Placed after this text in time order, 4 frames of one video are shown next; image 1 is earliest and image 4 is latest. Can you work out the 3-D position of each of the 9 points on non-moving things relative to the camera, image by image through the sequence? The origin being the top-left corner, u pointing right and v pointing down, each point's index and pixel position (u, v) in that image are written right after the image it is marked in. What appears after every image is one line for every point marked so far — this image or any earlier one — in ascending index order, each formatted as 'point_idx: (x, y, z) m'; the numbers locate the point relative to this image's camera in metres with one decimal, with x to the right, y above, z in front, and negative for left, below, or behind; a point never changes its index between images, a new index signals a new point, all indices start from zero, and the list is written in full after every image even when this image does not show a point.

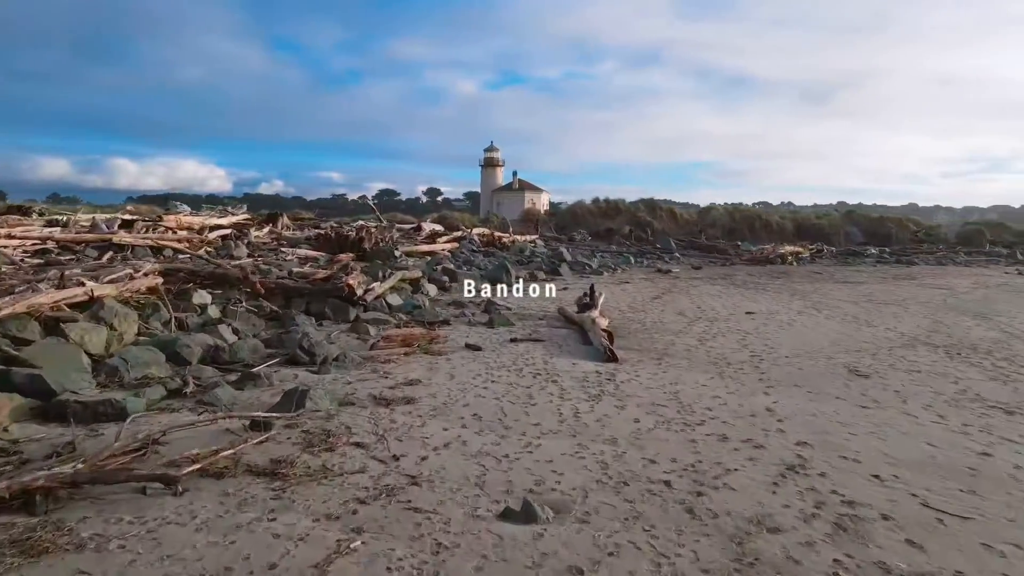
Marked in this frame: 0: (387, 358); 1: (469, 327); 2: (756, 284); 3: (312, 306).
0: (-1.3, -0.7, +7.4) m
1: (-0.6, -0.6, +9.6) m
2: (+5.8, -0.1, +19.1) m
3: (-2.7, -0.2, +9.8) m
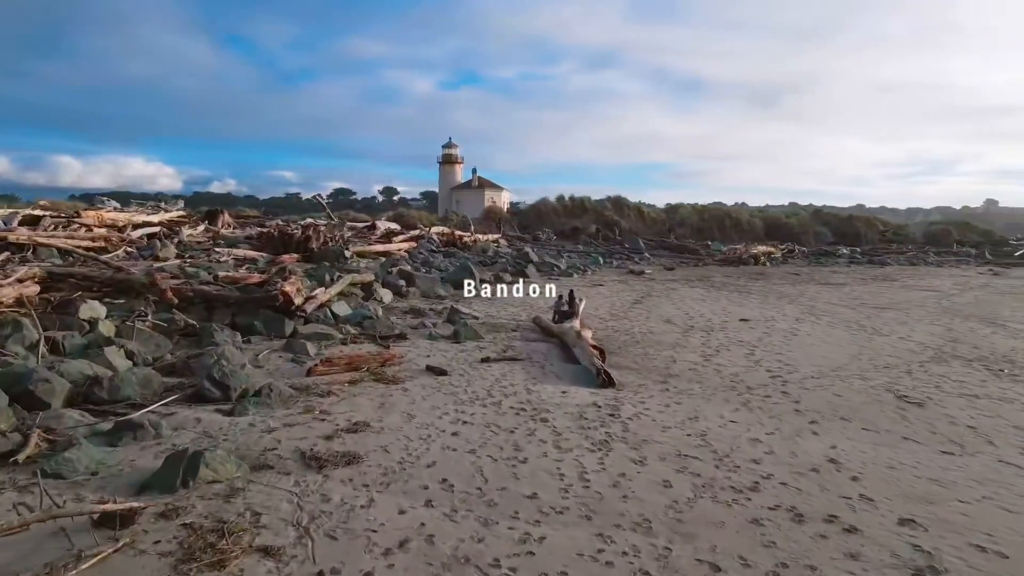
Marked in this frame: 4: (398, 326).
0: (-1.5, -0.8, +5.7) m
1: (-0.9, -0.6, +8.0) m
2: (+4.9, -0.1, +17.8) m
3: (-3.0, -0.3, +8.1) m
4: (-1.6, -0.5, +9.0) m
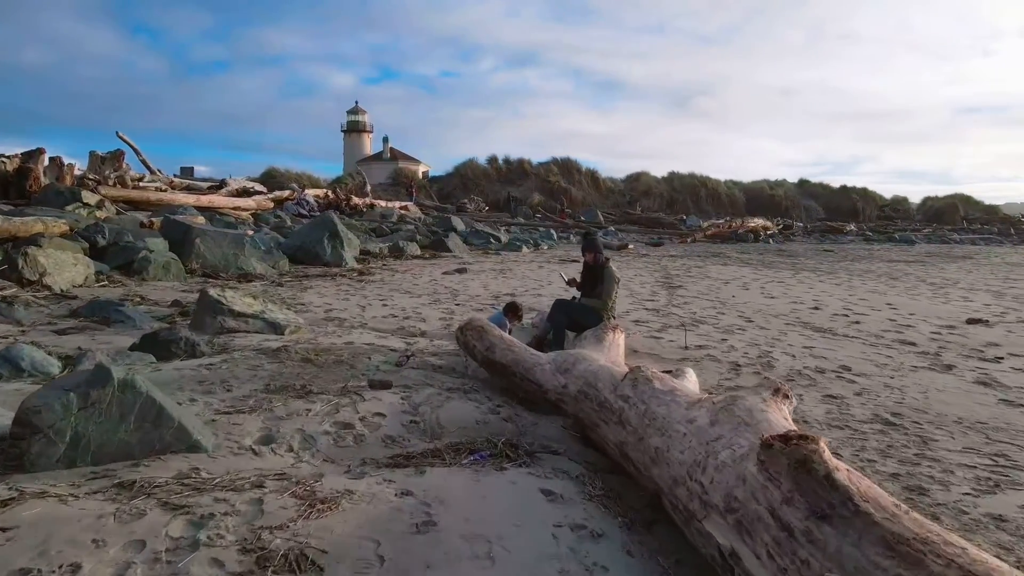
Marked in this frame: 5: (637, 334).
0: (-1.6, -0.7, -0.2) m
1: (-1.2, -0.6, +2.0) m
2: (+4.1, +0.2, +12.2) m
3: (-3.2, -0.3, +2.0) m
4: (-1.9, -0.4, +3.0) m
5: (+0.9, -0.3, +5.4) m
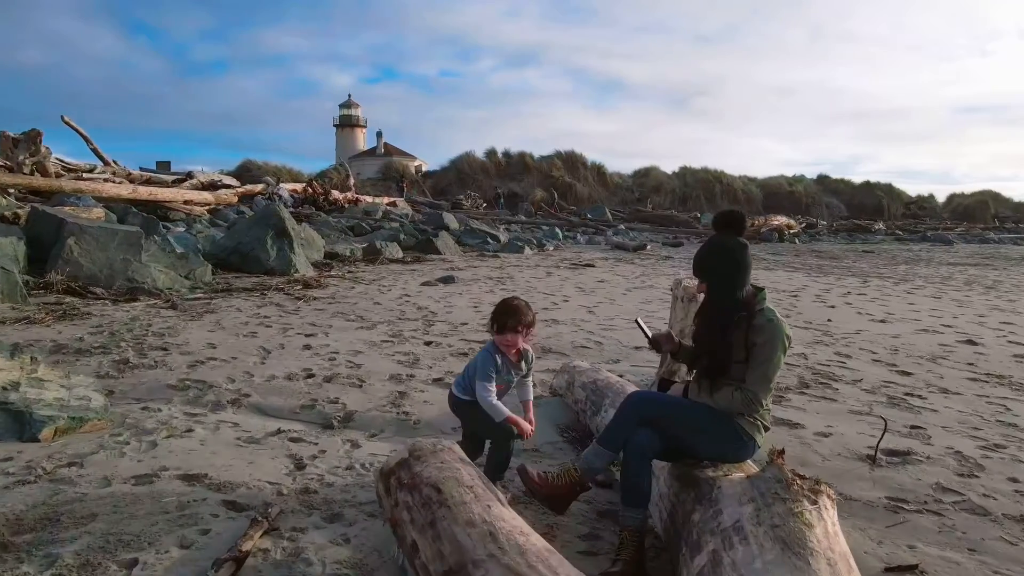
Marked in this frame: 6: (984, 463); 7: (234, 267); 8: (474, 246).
0: (-1.6, -0.9, -1.8) m
1: (-1.1, -0.7, +0.5) m
2: (+4.1, +0.1, +10.7) m
3: (-3.2, -0.4, +0.5) m
4: (-1.8, -0.5, +1.5) m
5: (+0.9, -0.4, +3.9) m
6: (+1.7, -0.6, +2.6) m
7: (-3.0, +0.3, +8.8) m
8: (-0.7, +0.8, +13.3) m
